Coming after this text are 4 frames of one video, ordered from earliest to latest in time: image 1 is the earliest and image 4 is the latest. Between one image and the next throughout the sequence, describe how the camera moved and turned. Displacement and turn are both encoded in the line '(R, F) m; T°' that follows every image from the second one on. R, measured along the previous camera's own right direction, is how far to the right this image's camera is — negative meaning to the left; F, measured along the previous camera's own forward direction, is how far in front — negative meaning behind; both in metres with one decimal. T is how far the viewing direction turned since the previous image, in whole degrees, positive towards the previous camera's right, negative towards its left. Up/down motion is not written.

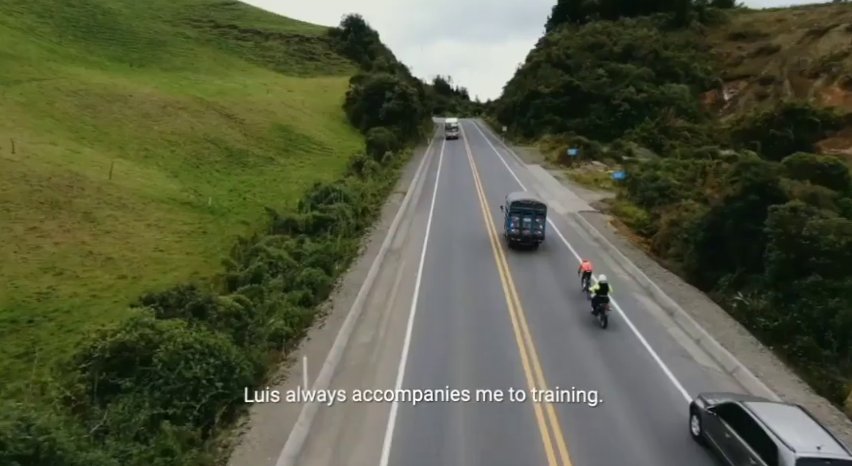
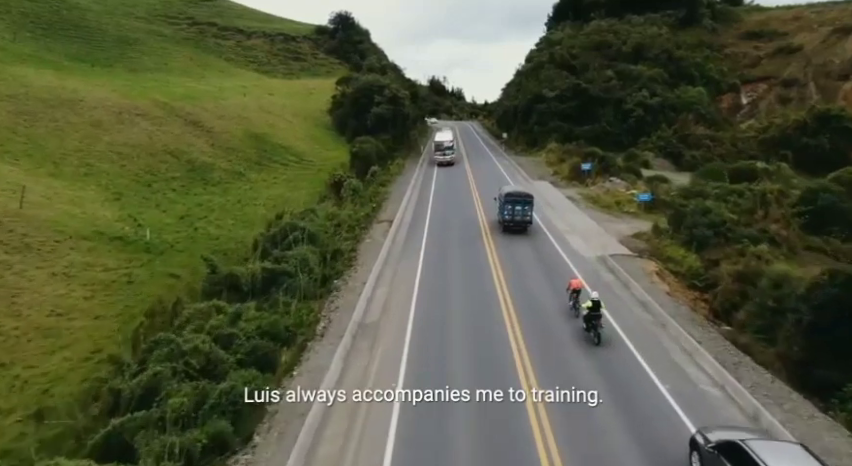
(+0.3, +7.9) m; 0°
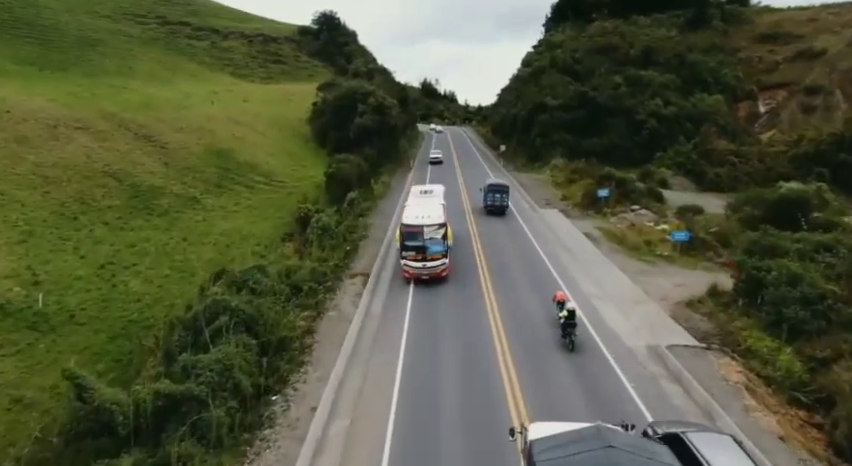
(+0.3, +8.2) m; +1°
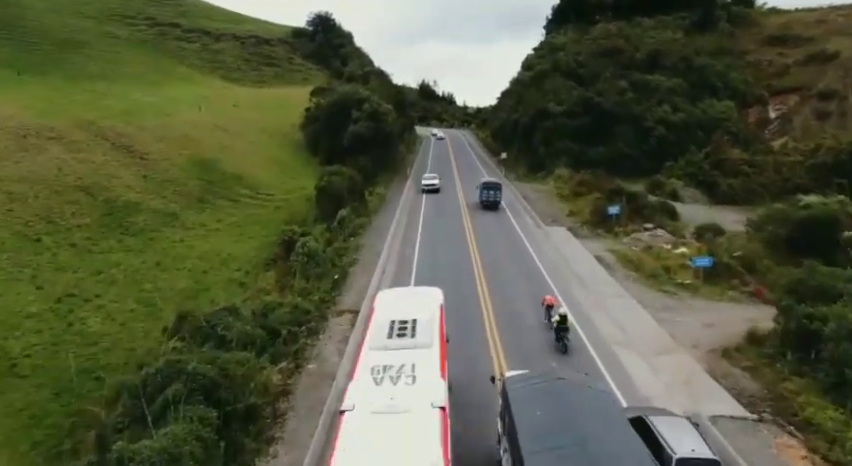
(+0.1, +3.3) m; 0°
